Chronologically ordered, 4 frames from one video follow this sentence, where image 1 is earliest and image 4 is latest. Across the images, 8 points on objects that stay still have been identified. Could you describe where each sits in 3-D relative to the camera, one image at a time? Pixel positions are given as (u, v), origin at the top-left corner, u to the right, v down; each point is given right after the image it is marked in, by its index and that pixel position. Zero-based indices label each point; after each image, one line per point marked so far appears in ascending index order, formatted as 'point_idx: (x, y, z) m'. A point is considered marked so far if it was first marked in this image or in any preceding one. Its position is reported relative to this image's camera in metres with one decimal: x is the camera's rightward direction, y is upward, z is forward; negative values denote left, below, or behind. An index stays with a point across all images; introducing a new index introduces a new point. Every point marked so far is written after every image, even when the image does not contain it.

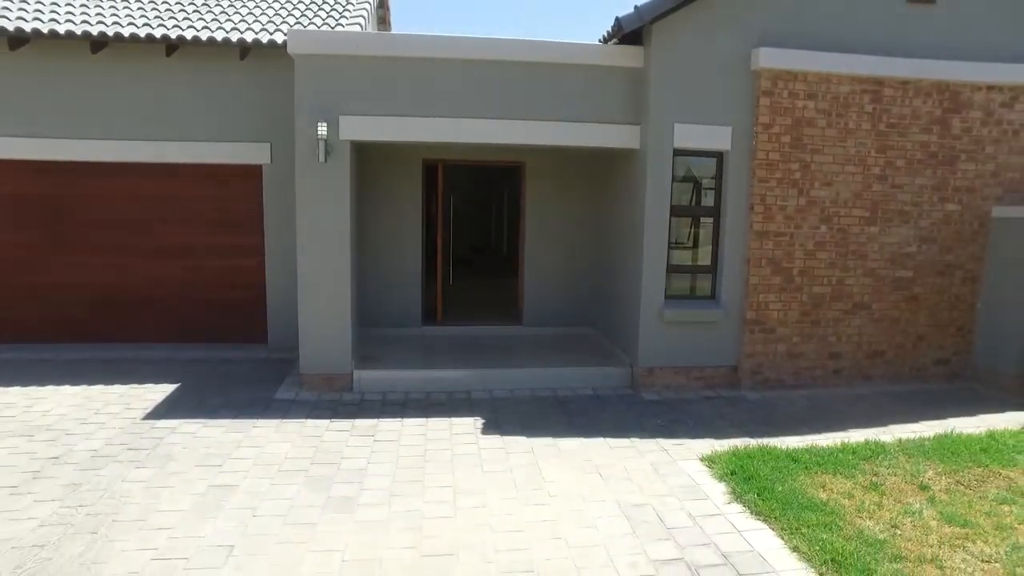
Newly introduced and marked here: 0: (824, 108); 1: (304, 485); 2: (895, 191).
0: (+3.4, +2.0, +7.4) m
1: (-1.6, -1.5, +5.3) m
2: (+4.4, +1.1, +7.7) m
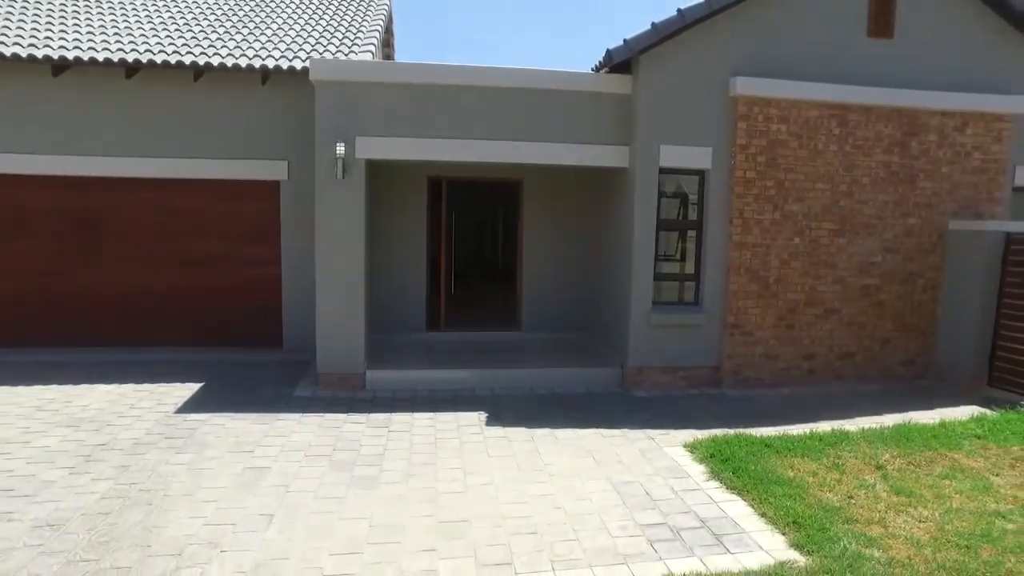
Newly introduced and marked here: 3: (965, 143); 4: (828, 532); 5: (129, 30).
0: (+3.4, +1.9, +8.2) m
1: (-1.6, -1.5, +5.9) m
2: (+4.4, +1.0, +8.4) m
3: (+5.8, +1.8, +8.6) m
4: (+2.1, -1.6, +4.6) m
5: (-5.3, +3.6, +9.4) m
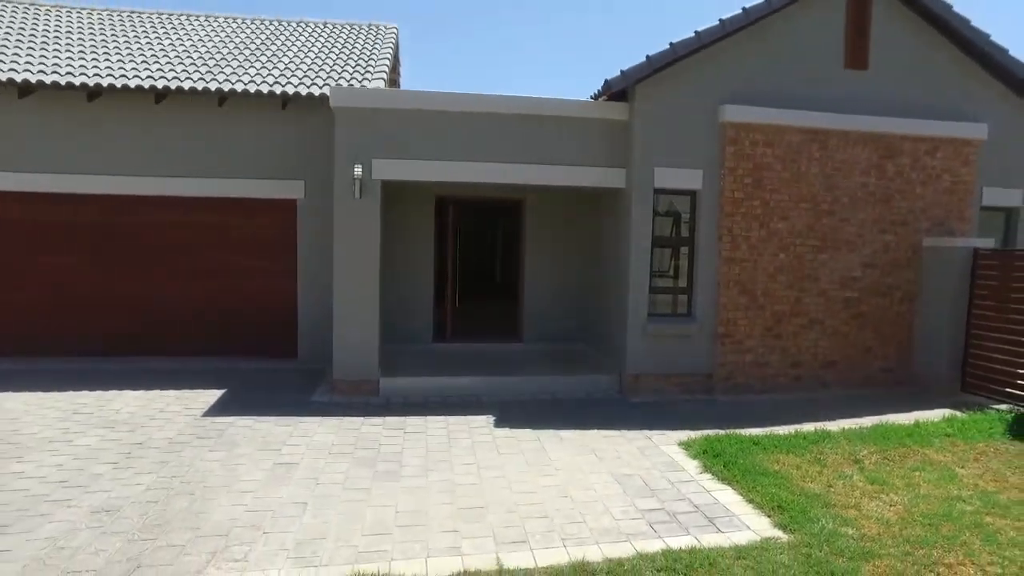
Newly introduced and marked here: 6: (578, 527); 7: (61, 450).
0: (+3.5, +1.7, +8.8) m
1: (-1.5, -1.6, +6.4) m
2: (+4.4, +0.9, +9.0) m
3: (+5.8, +1.7, +9.3) m
4: (+2.2, -1.7, +5.1) m
5: (-5.3, +3.4, +10.0) m
6: (+0.5, -1.8, +5.0) m
7: (-4.4, -1.6, +6.6) m
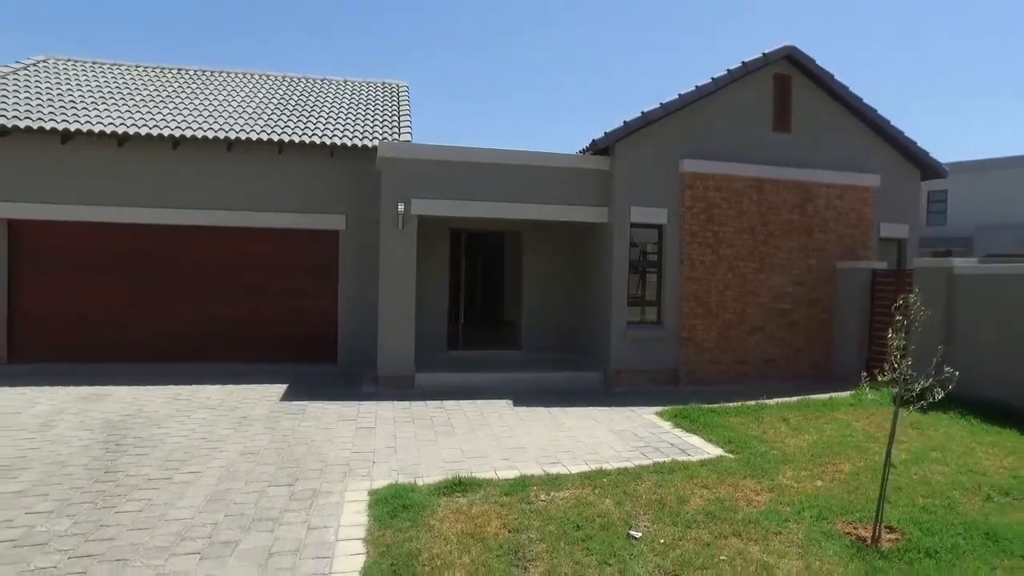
0: (+3.6, +1.5, +11.4) m
1: (-1.2, -1.7, +8.5) m
2: (+4.5, +0.6, +11.6) m
3: (+5.9, +1.4, +12.0) m
4: (+2.6, -1.7, +7.4) m
5: (-5.2, +3.1, +12.1) m
6: (+0.9, -1.8, +7.2) m
7: (-4.1, -1.7, +8.5) m
